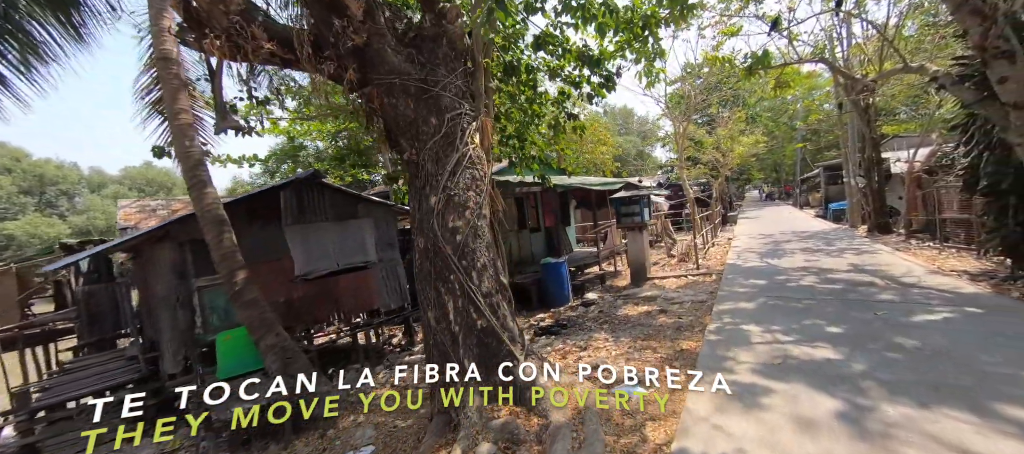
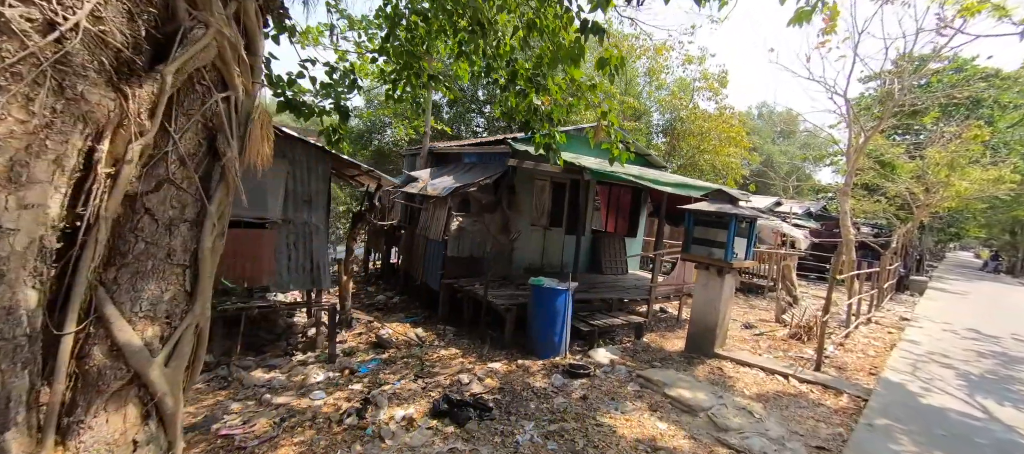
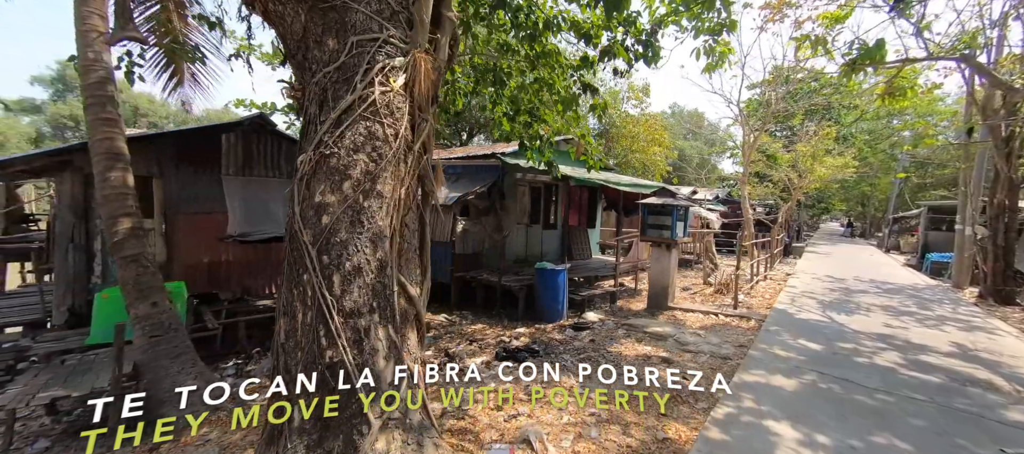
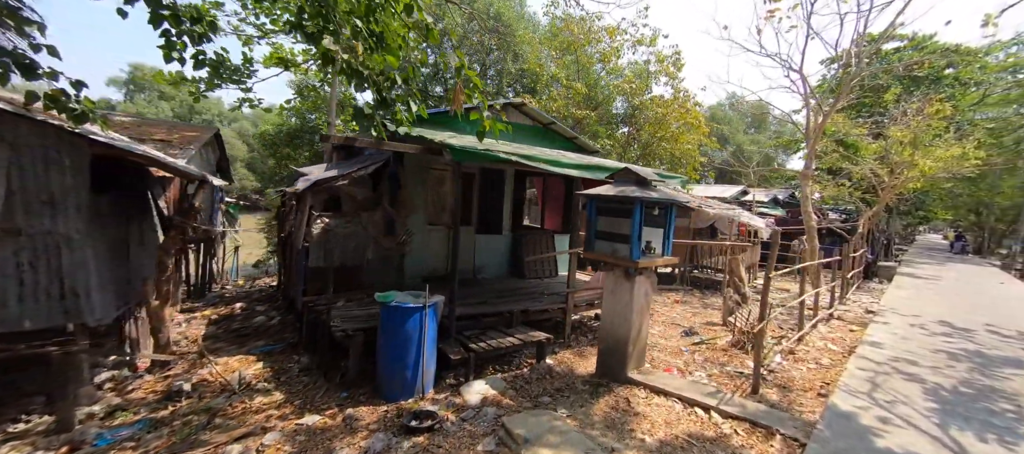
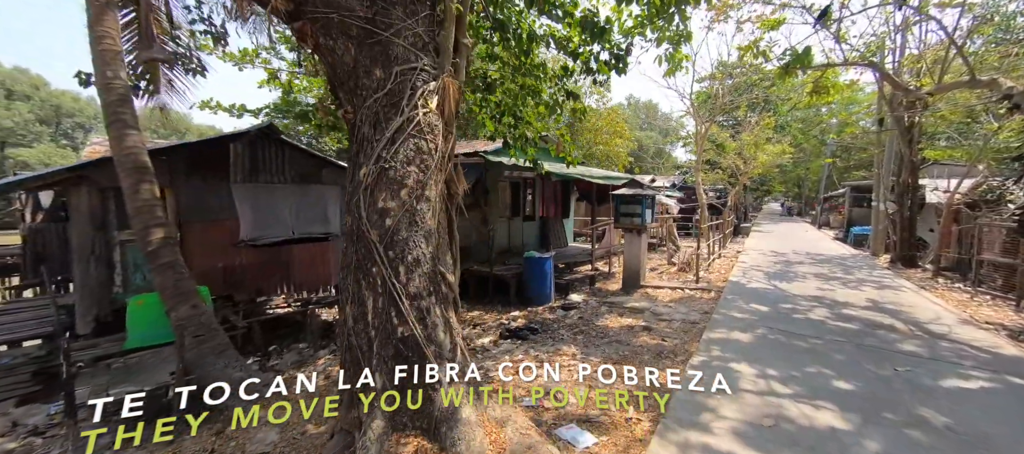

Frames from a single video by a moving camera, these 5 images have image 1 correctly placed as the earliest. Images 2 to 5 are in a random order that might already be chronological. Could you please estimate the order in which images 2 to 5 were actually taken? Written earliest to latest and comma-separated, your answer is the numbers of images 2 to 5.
5, 3, 2, 4
